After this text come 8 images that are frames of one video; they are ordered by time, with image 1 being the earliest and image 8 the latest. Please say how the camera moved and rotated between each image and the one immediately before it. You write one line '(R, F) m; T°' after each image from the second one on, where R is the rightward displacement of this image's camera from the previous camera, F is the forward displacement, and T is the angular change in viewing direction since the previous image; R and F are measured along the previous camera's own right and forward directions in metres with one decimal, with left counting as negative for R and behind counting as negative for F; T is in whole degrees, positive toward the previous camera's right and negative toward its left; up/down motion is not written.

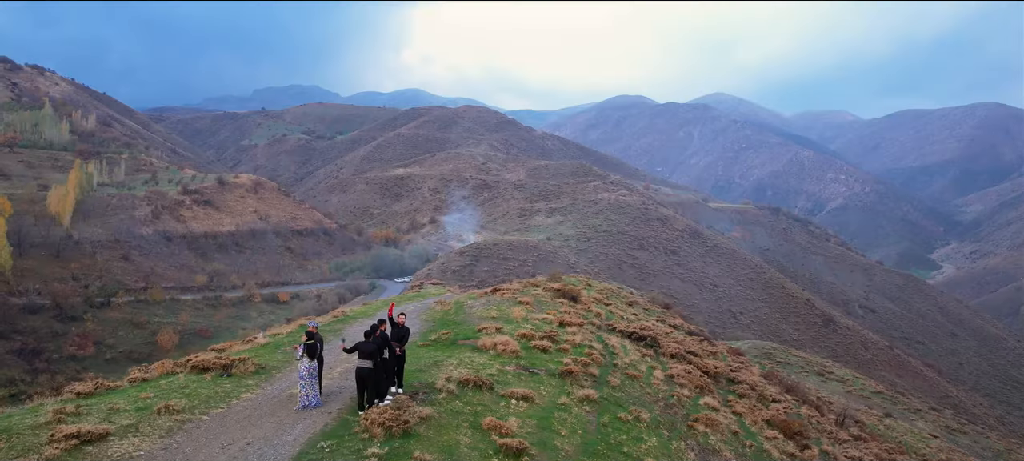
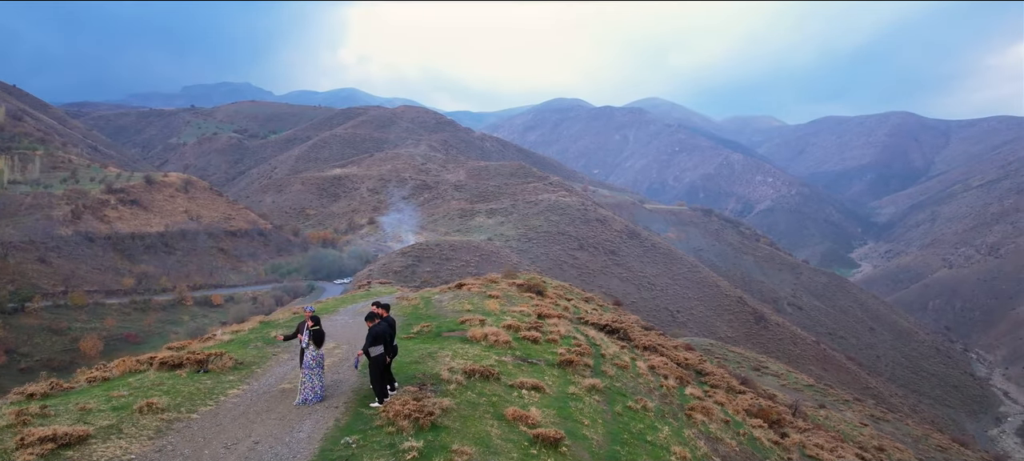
(-0.7, +0.4) m; +5°
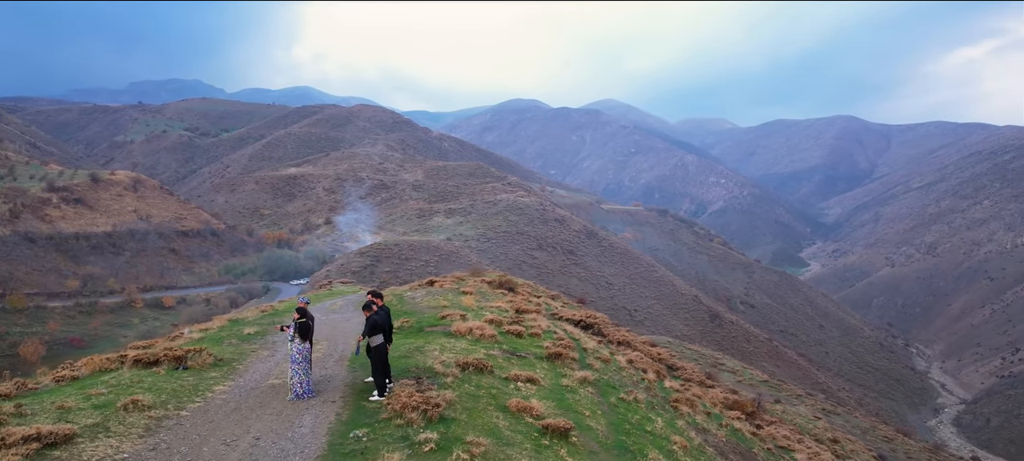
(-0.3, +0.1) m; +4°
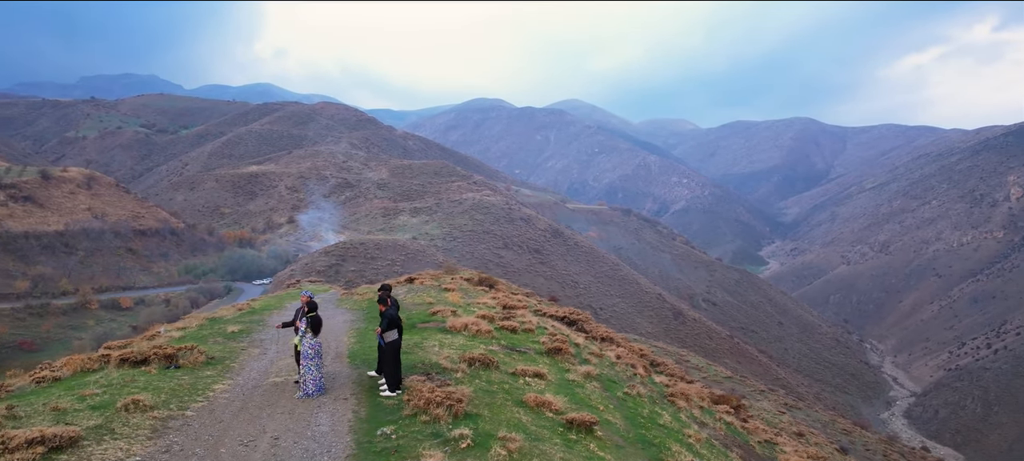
(-0.4, +0.2) m; +3°
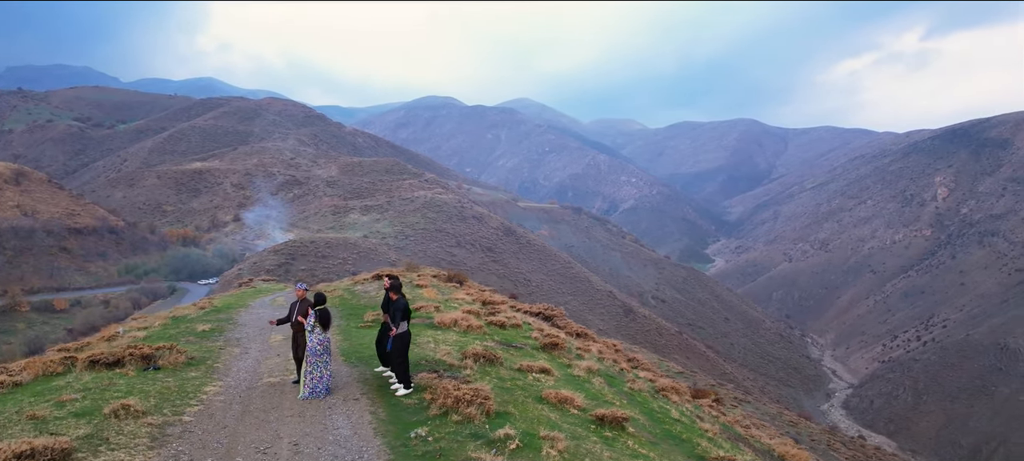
(-0.5, +0.3) m; +4°
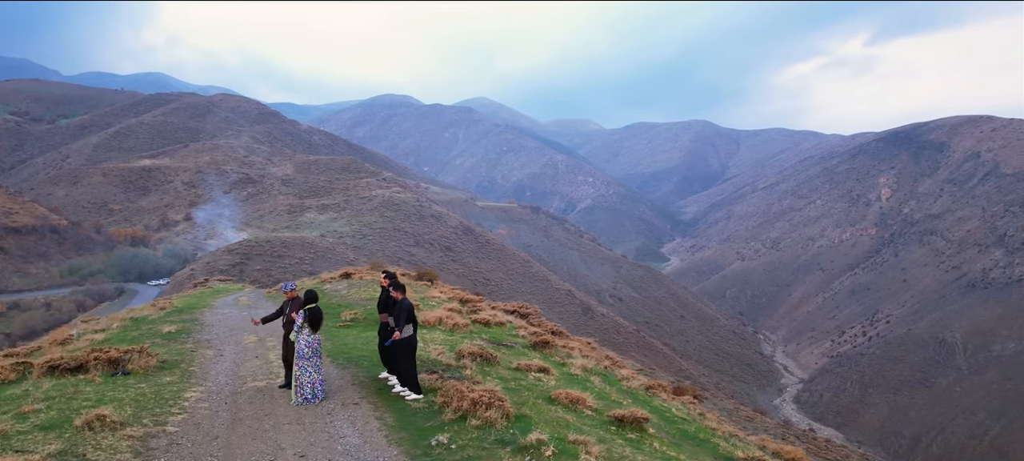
(-0.3, +0.3) m; +4°
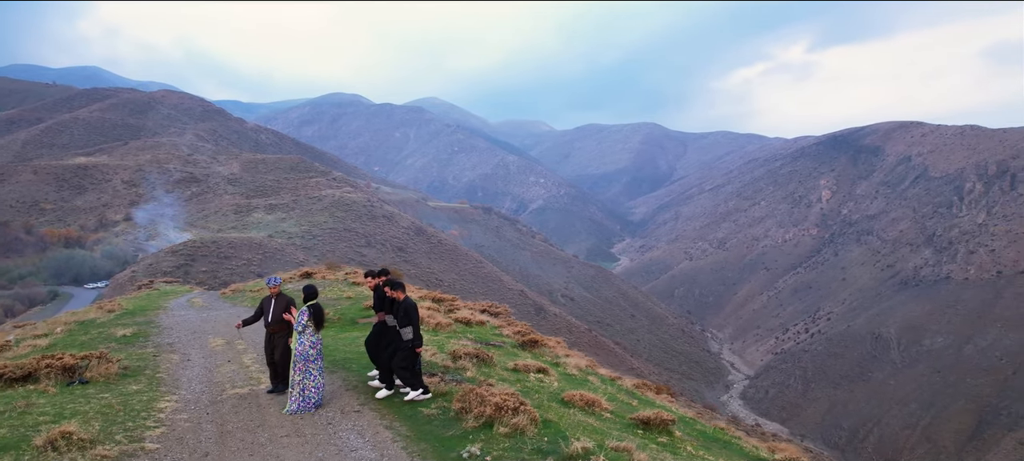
(-0.4, +0.3) m; +4°
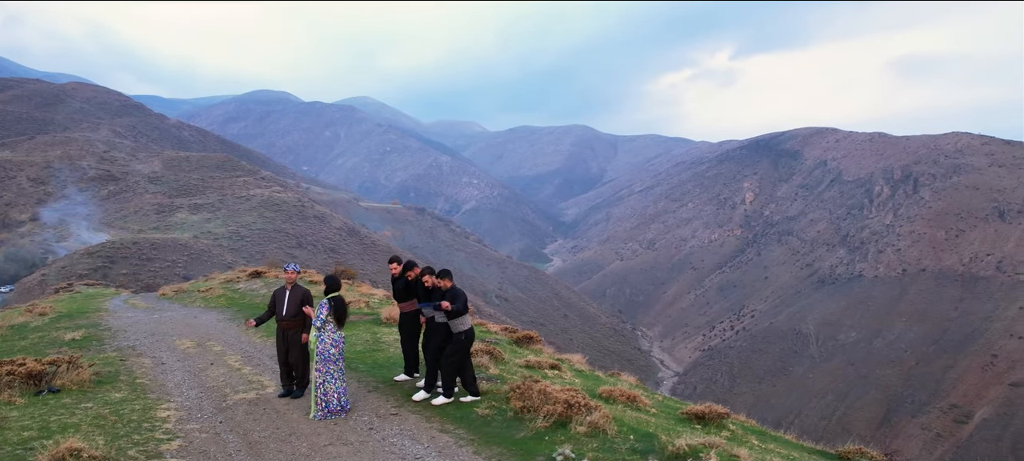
(-0.6, +0.3) m; +6°
